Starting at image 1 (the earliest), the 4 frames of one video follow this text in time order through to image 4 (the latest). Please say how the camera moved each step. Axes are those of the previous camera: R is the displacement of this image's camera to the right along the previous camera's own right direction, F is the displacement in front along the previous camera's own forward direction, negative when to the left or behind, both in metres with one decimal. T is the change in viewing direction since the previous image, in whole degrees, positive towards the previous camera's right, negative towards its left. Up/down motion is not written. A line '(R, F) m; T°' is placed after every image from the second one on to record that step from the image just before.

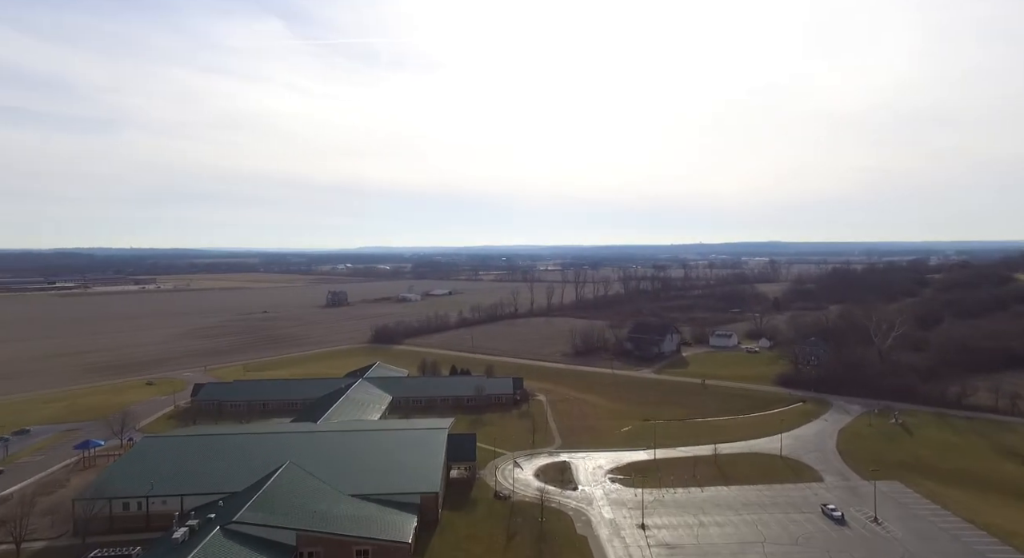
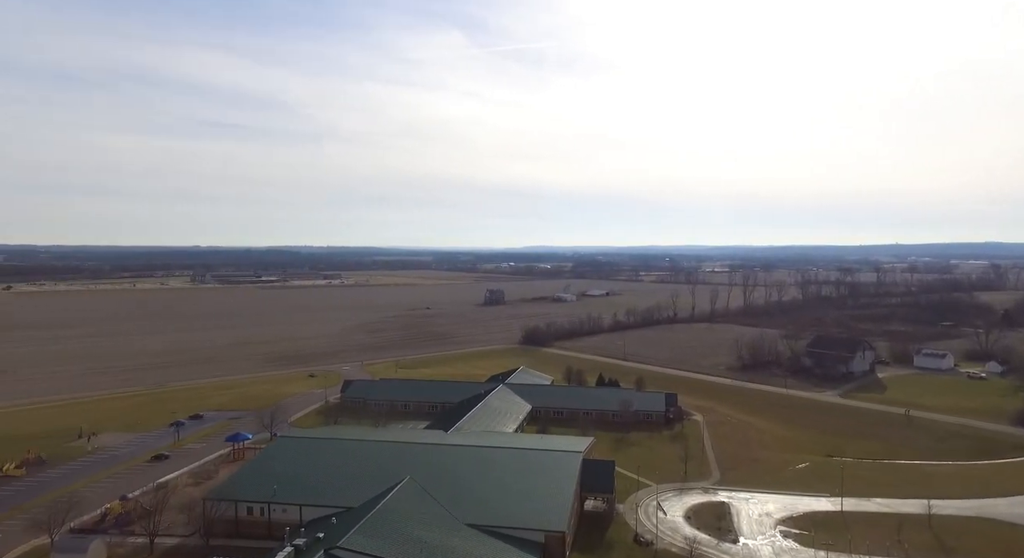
(+0.5, +3.9) m; -12°
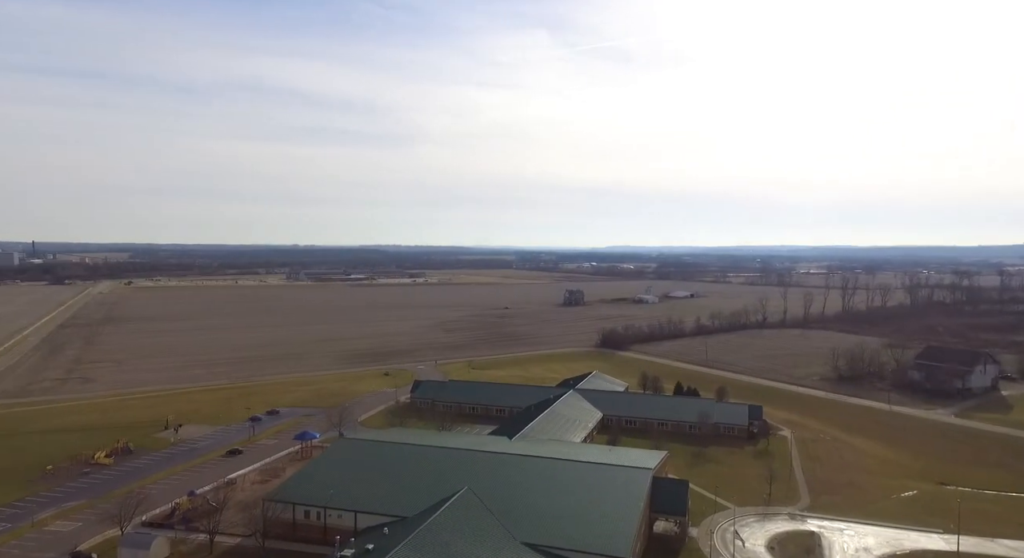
(+0.6, +2.0) m; -6°
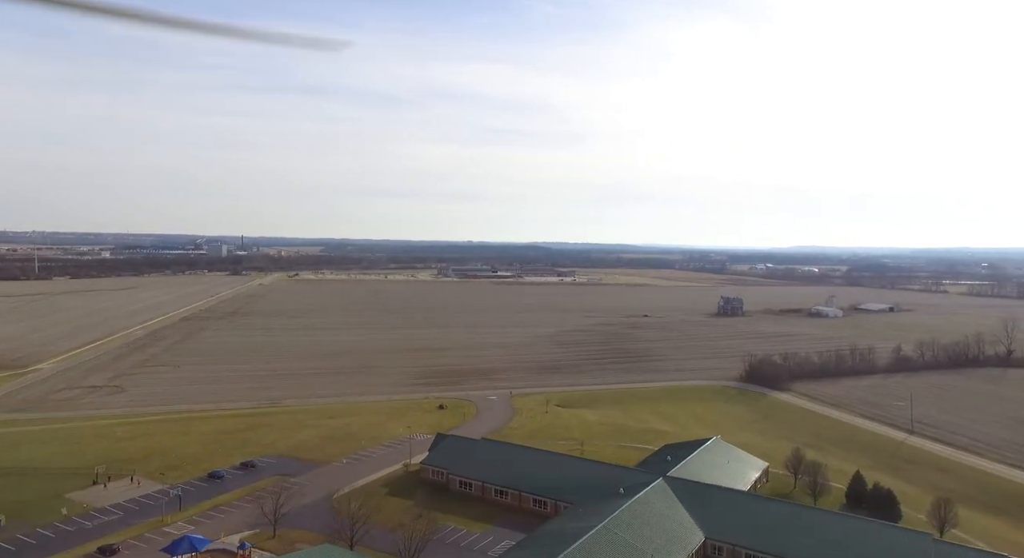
(+4.1, +17.2) m; -13°
